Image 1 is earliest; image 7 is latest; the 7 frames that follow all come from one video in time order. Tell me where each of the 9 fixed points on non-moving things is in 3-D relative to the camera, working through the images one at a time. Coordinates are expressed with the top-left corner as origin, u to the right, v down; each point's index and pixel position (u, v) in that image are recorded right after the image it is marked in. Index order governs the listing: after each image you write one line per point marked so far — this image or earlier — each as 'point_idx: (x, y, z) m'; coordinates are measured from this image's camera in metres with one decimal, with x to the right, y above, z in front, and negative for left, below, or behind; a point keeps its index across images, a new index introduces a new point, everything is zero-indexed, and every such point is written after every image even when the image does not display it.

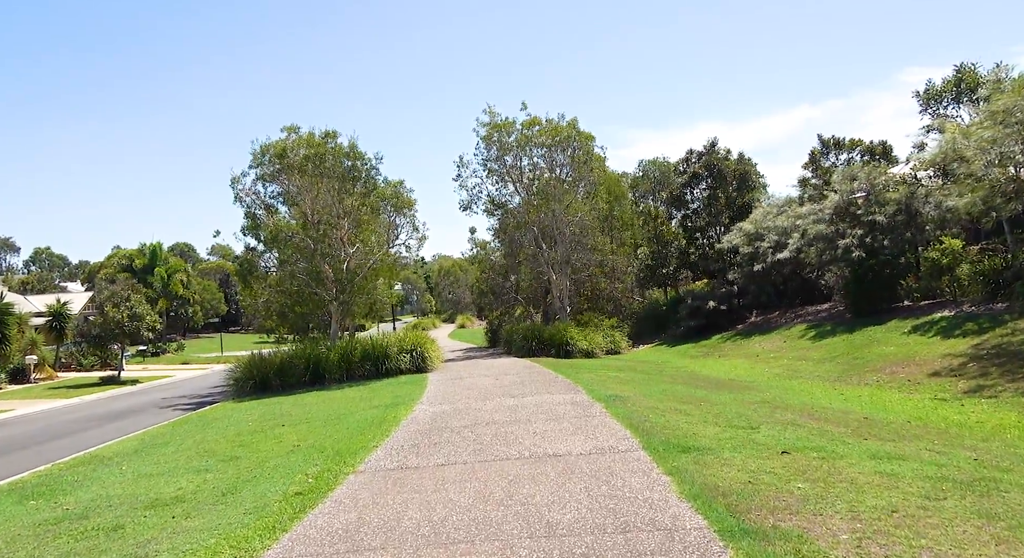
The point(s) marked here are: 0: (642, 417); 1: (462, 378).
0: (+1.7, -1.8, +10.4) m
1: (-1.2, -2.5, +19.5) m
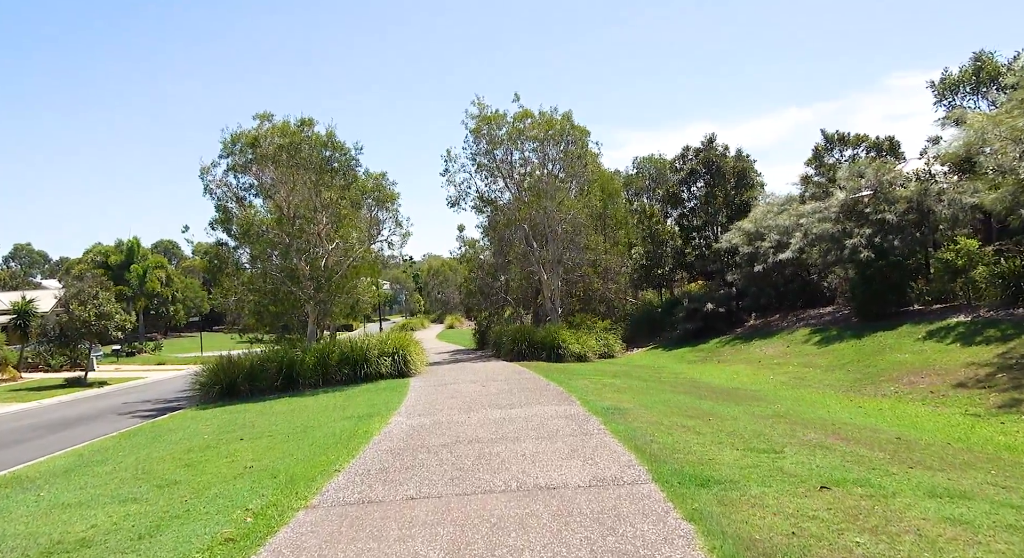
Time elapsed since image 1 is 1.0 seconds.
0: (+1.6, -1.8, +9.1) m
1: (-1.5, -2.4, +18.1) m
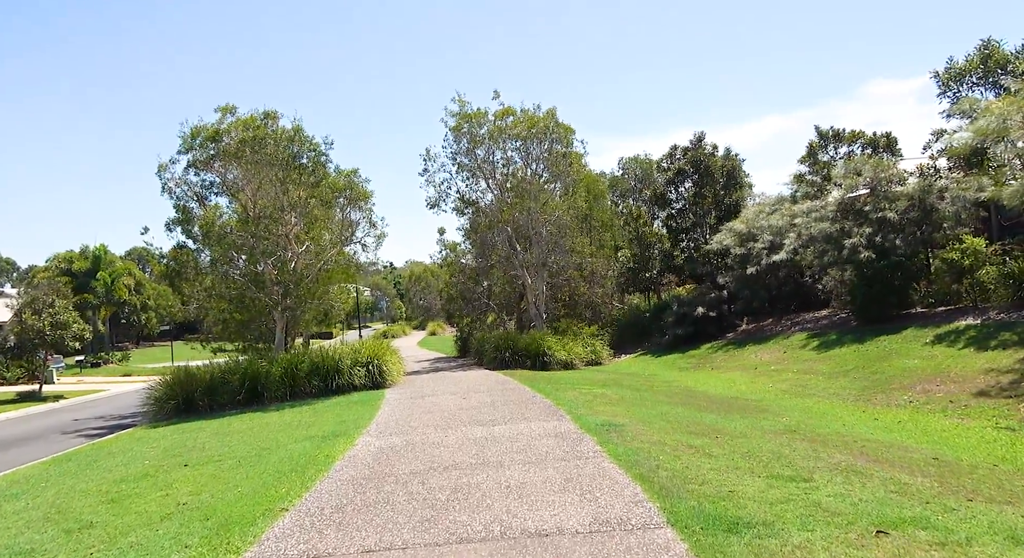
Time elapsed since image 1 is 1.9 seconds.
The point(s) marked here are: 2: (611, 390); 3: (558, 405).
0: (+1.4, -1.8, +7.9) m
1: (-1.9, -2.5, +16.8) m
2: (+2.2, -2.4, +17.1) m
3: (+0.8, -2.1, +13.3) m
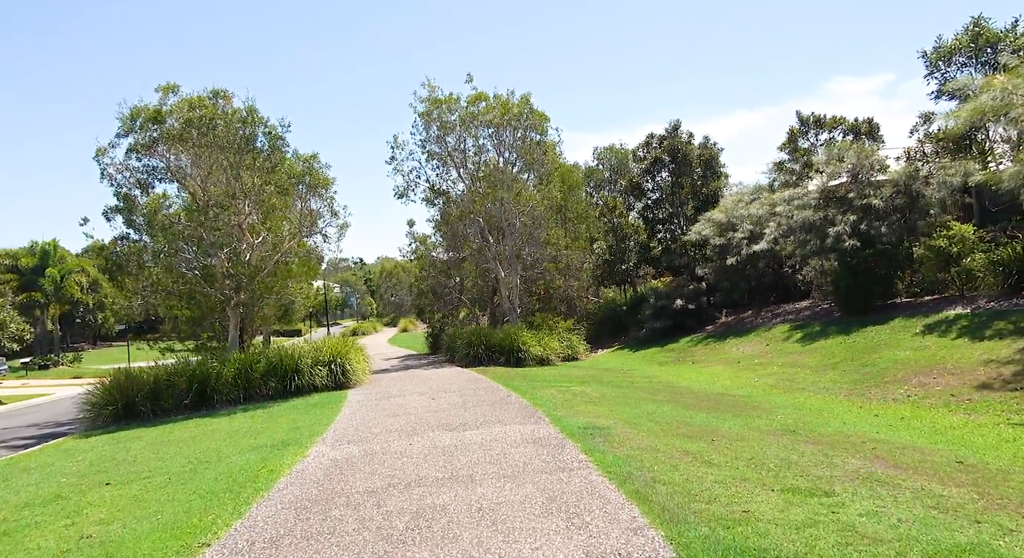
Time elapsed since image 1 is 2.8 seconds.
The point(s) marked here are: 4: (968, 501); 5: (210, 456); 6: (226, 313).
0: (+1.2, -1.7, +6.8) m
1: (-2.4, -2.3, +15.6) m
2: (+1.6, -2.2, +16.1) m
3: (+0.4, -2.0, +12.2) m
4: (+3.4, -1.6, +5.8) m
5: (-4.0, -2.3, +10.4) m
6: (-7.0, -0.8, +19.1) m
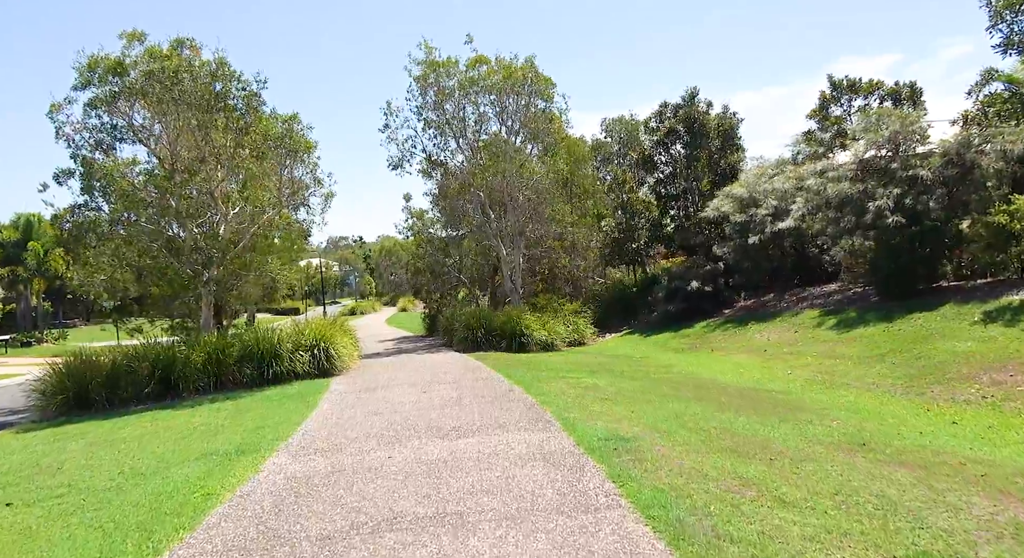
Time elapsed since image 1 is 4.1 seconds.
0: (+1.2, -1.5, +4.9) m
1: (-2.4, -1.9, +13.8) m
2: (+1.6, -1.8, +14.2) m
3: (+0.4, -1.7, +10.3) m
4: (+3.4, -1.5, +3.9) m
5: (-3.9, -2.0, +8.6) m
6: (-6.9, -0.2, +17.2) m
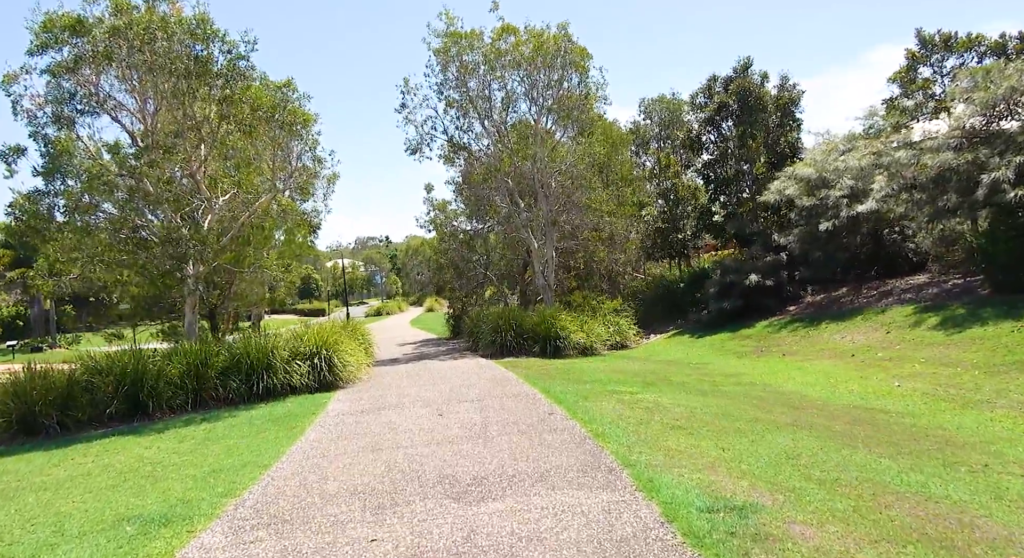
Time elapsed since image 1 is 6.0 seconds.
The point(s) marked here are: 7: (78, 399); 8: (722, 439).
0: (+1.4, -1.4, +2.1) m
1: (-1.8, -1.8, +11.1) m
2: (+2.2, -1.7, +11.3) m
3: (+0.8, -1.5, +7.5) m
4: (+3.6, -1.4, +1.0) m
5: (-3.6, -1.9, +5.9) m
6: (-6.2, -0.2, +14.6) m
7: (-6.8, -1.9, +12.3) m
8: (+2.2, -1.6, +8.0) m
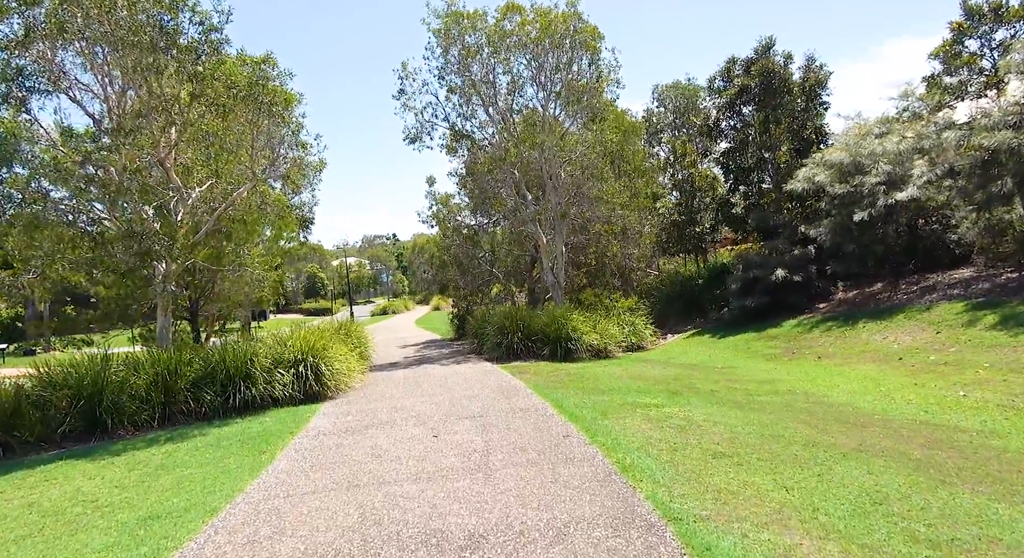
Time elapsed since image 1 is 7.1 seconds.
0: (+1.4, -1.4, +0.5) m
1: (-1.7, -1.8, +9.5) m
2: (+2.3, -1.6, +9.8) m
3: (+0.9, -1.5, +6.0) m
4: (+3.6, -1.3, -0.5) m
5: (-3.5, -1.9, +4.4) m
6: (-6.1, -0.2, +13.2) m
7: (-6.7, -1.9, +10.8) m
8: (+2.2, -1.5, +6.4) m
